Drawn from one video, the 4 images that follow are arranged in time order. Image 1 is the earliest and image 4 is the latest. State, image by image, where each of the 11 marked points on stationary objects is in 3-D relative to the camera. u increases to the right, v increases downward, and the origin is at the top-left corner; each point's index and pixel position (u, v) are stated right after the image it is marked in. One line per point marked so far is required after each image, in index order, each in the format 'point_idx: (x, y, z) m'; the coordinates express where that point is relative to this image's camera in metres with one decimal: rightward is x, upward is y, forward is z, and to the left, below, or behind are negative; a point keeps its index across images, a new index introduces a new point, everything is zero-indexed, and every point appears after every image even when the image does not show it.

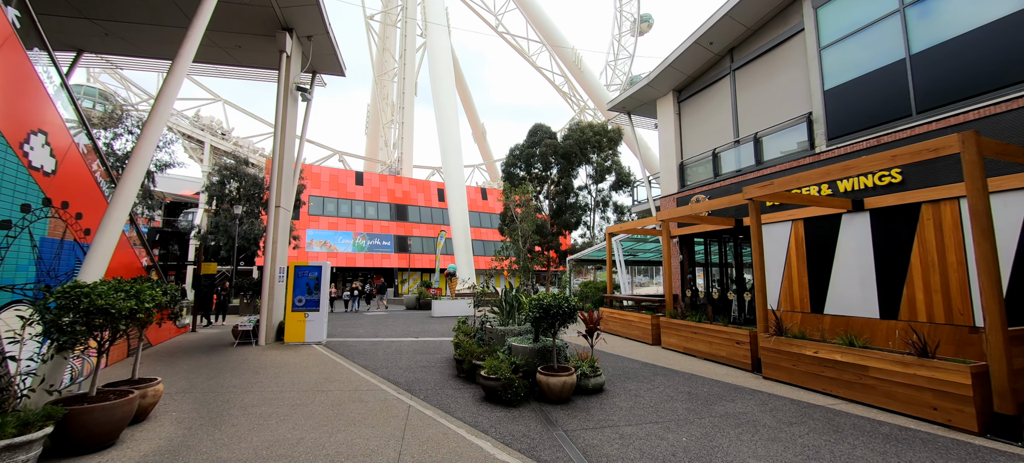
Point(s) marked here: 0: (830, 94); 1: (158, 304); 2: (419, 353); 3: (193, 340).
0: (+6.7, +2.9, +9.1) m
1: (-3.8, -0.8, +4.7) m
2: (-2.0, -2.6, +9.3) m
3: (-8.1, -2.8, +10.9) m
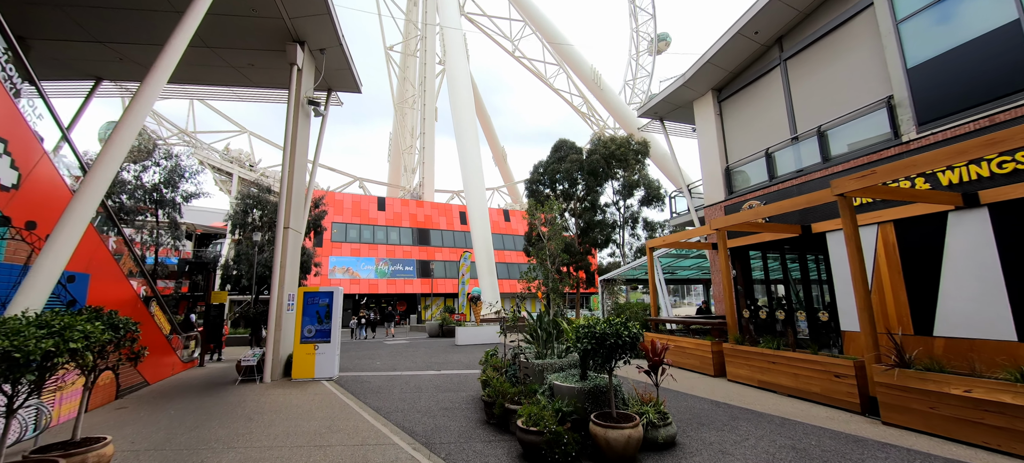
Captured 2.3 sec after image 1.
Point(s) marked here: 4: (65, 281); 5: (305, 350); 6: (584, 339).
0: (+7.2, +2.8, +7.7) m
1: (-3.4, -0.9, +3.6) m
2: (-1.3, -3.0, +8.1) m
3: (-7.3, -3.4, +9.9) m
4: (-6.6, -0.7, +6.4) m
5: (-4.6, -2.6, +9.5) m
6: (+0.8, -1.1, +4.6) m
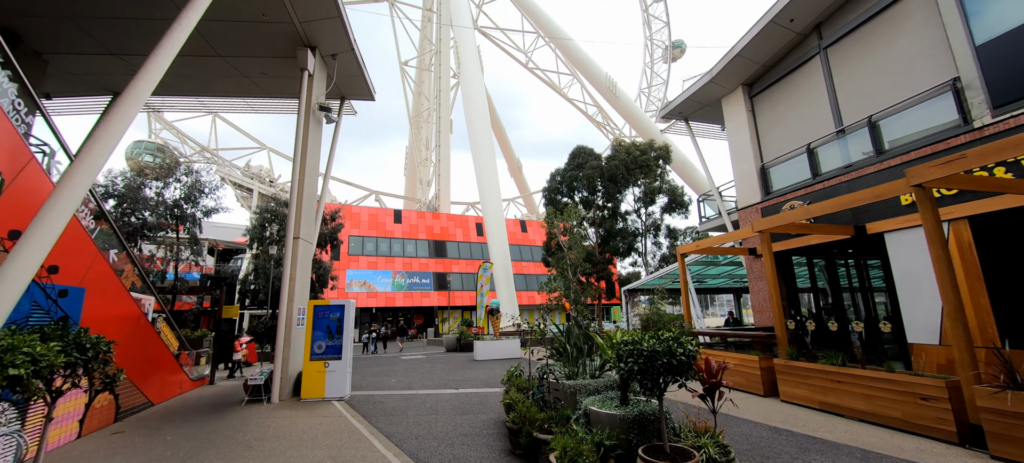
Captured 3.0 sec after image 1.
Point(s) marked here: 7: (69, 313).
0: (+7.5, +2.9, +6.9) m
1: (-3.2, -1.0, +3.0) m
2: (-0.9, -3.1, +7.4) m
3: (-6.8, -3.6, +9.5) m
4: (-6.3, -0.9, +5.9) m
5: (-4.1, -2.8, +9.0) m
6: (+1.0, -1.1, +3.9) m
7: (-6.3, -1.1, +6.1) m
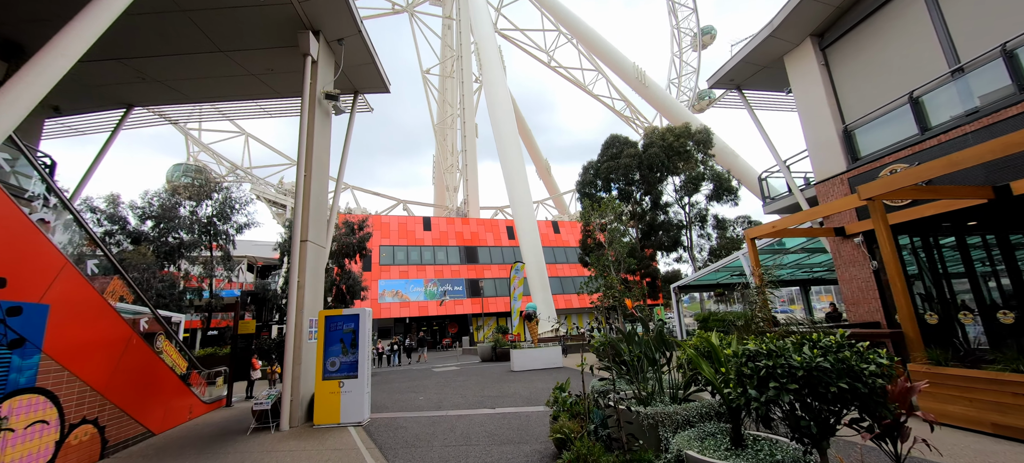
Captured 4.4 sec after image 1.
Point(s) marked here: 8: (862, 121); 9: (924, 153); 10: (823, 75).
0: (+7.8, +3.5, +4.9) m
1: (-2.9, -0.8, +1.8) m
2: (-0.2, -2.9, +5.9) m
3: (-5.9, -3.8, +8.4) m
4: (-5.8, -1.0, +4.9) m
5: (-3.3, -2.8, +7.8) m
6: (+1.4, -0.8, +2.4) m
7: (-5.8, -1.2, +5.1) m
8: (+7.4, +2.3, +9.3) m
9: (+7.3, +1.4, +7.7) m
10: (+7.2, +3.6, +10.1) m
